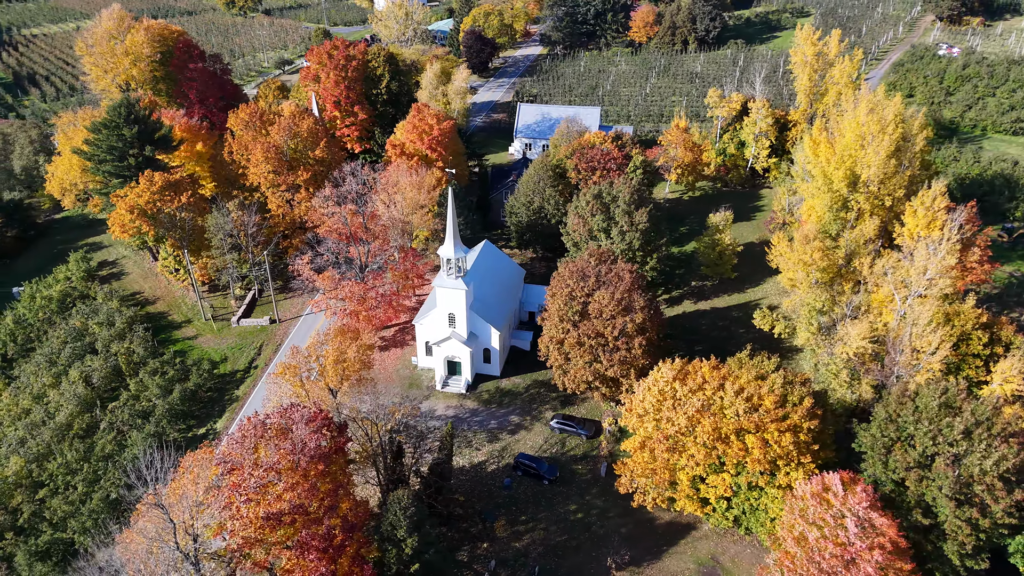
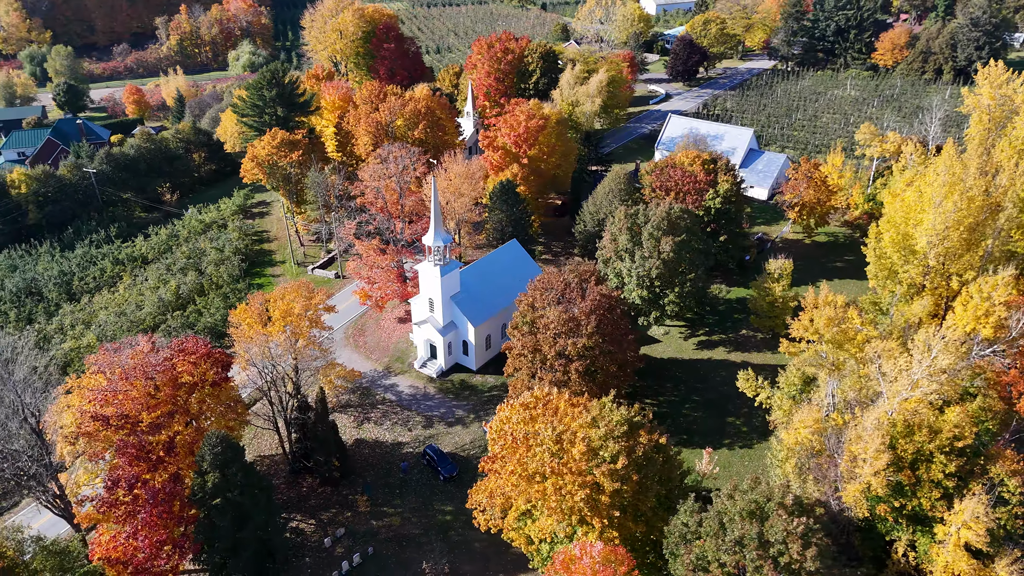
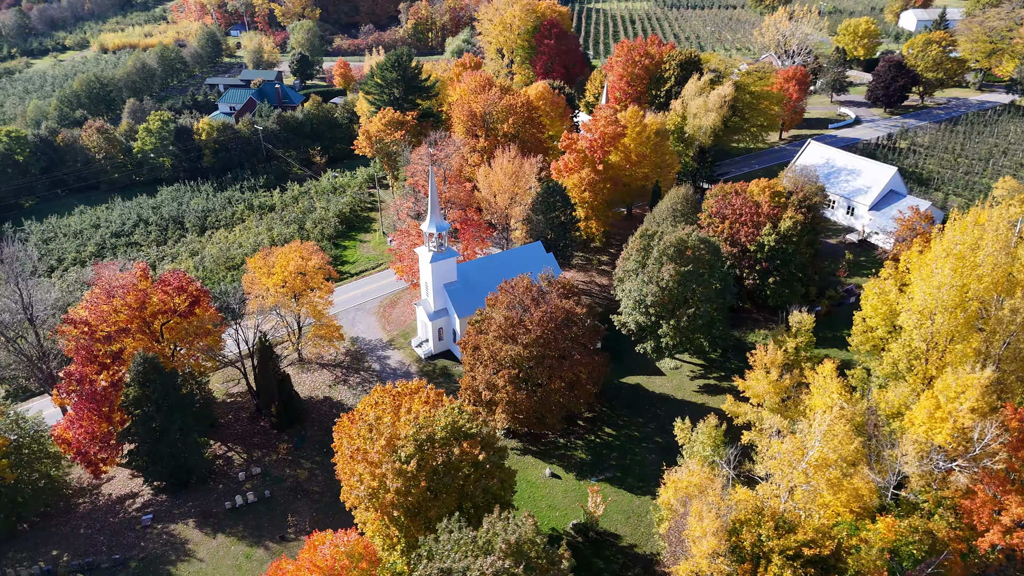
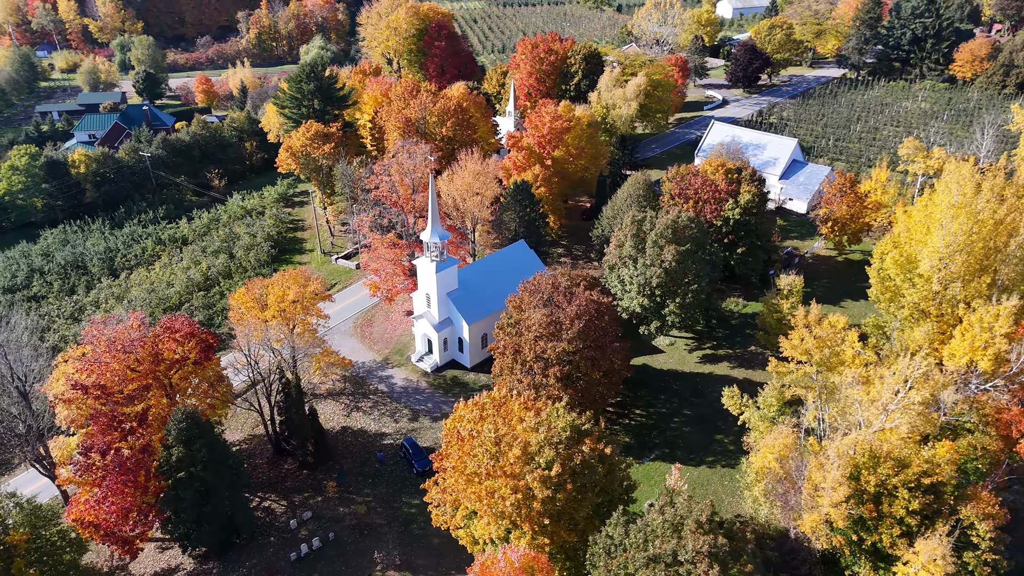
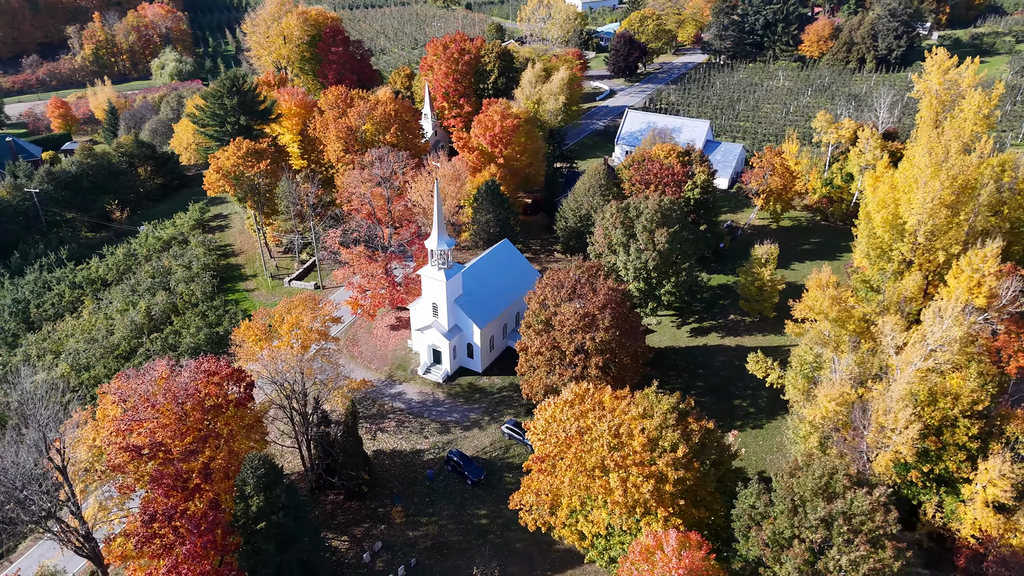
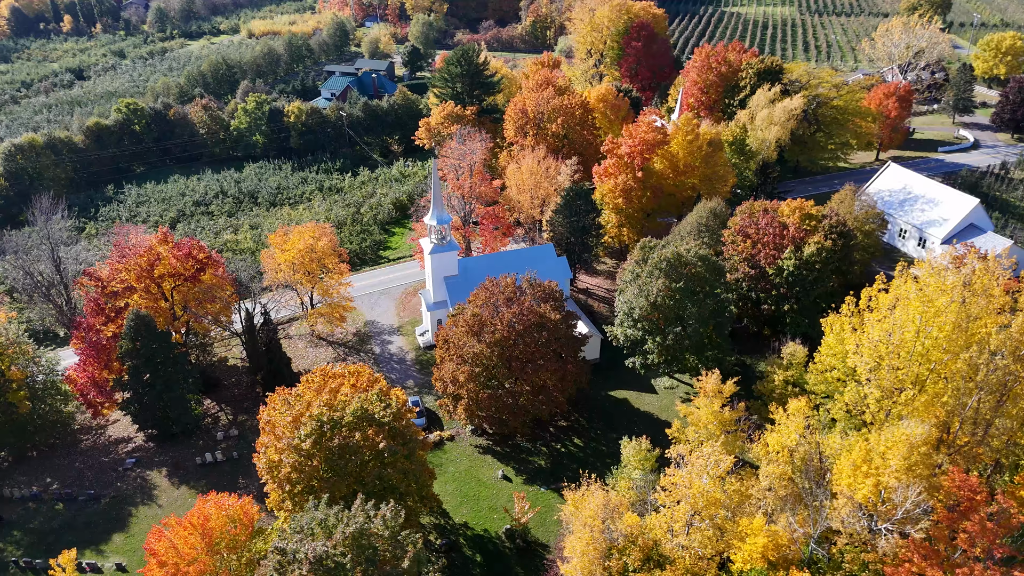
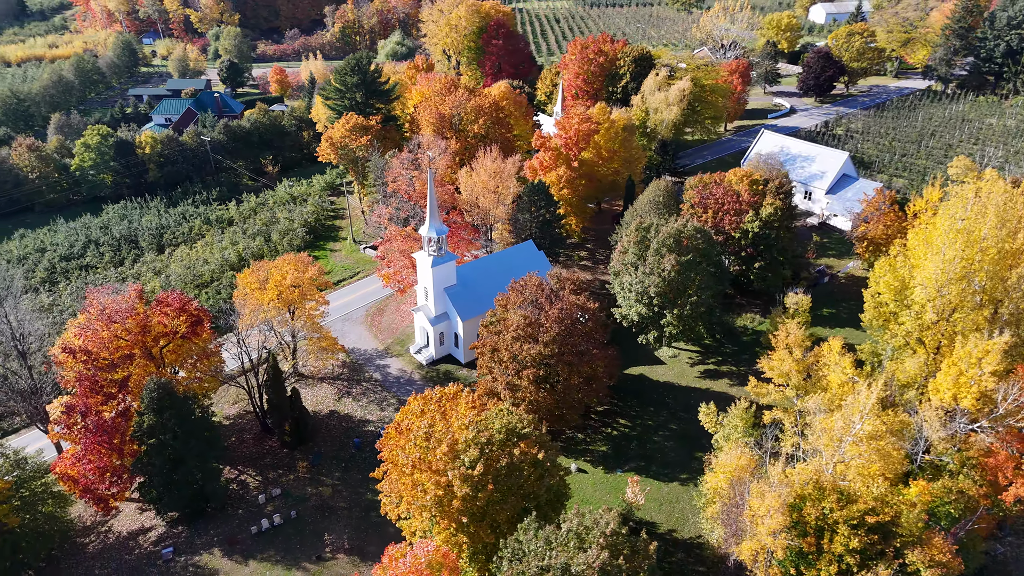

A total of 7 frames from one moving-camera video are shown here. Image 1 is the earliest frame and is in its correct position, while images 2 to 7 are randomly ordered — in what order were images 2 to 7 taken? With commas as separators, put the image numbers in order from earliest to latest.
5, 2, 4, 7, 3, 6
